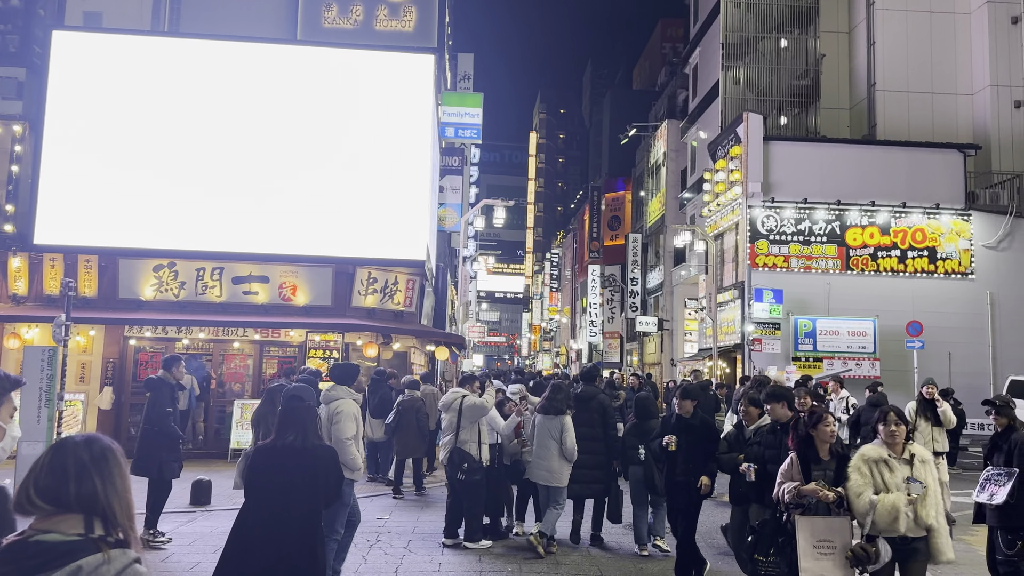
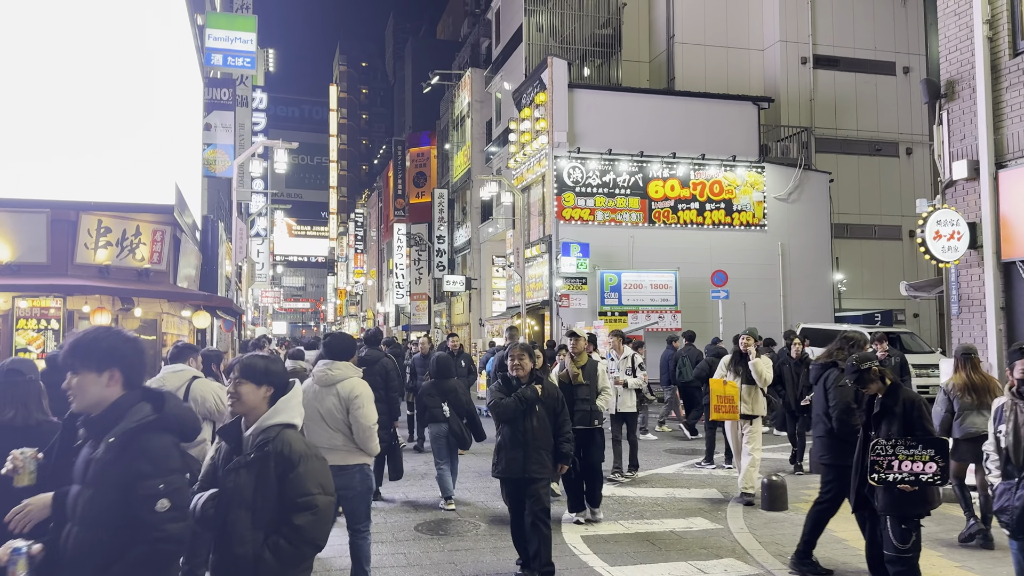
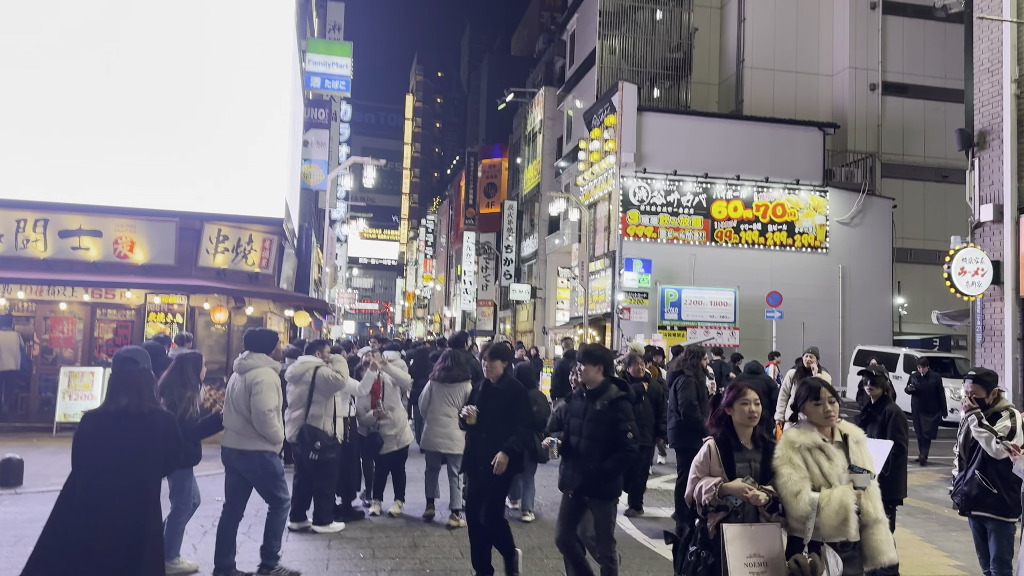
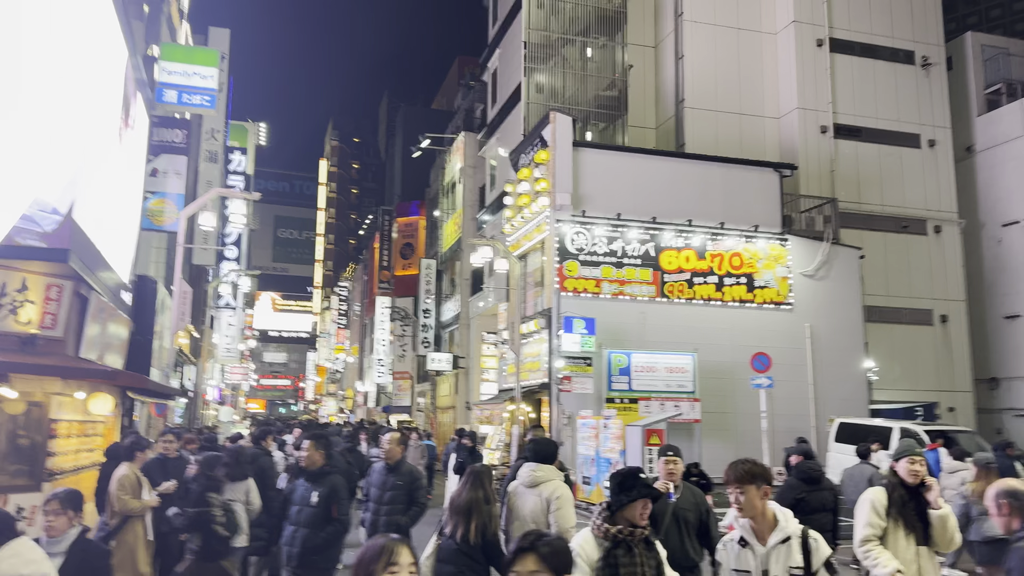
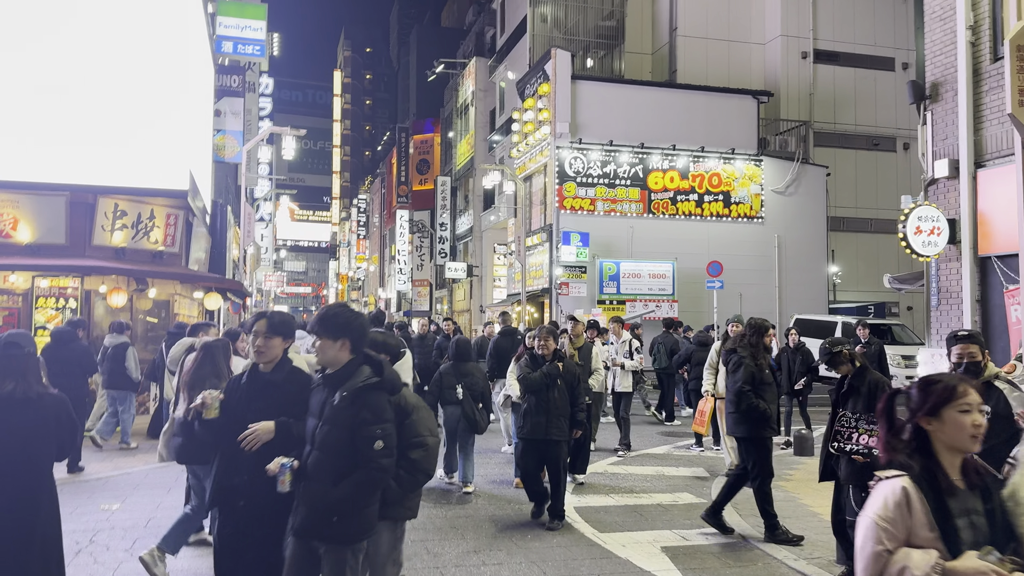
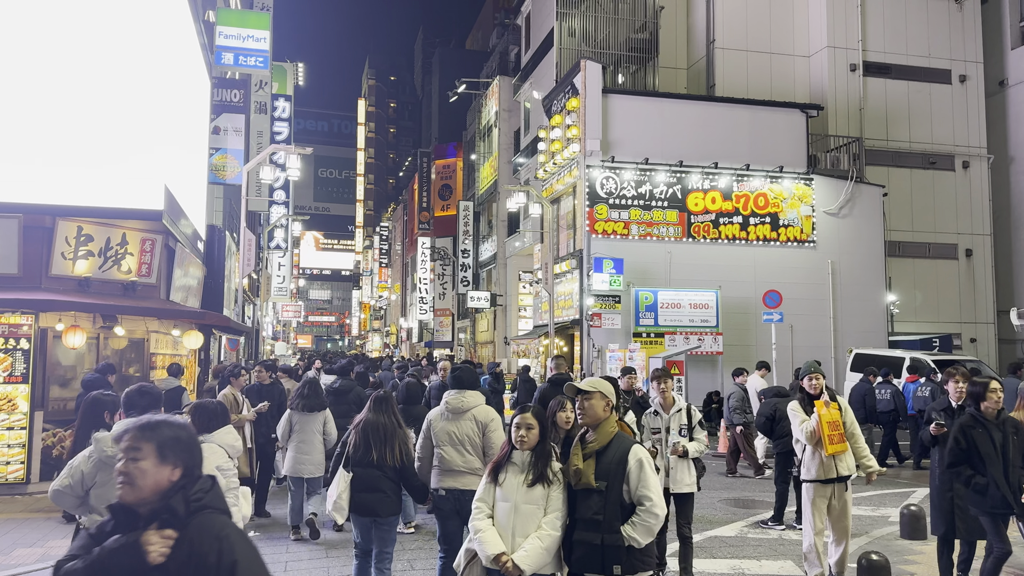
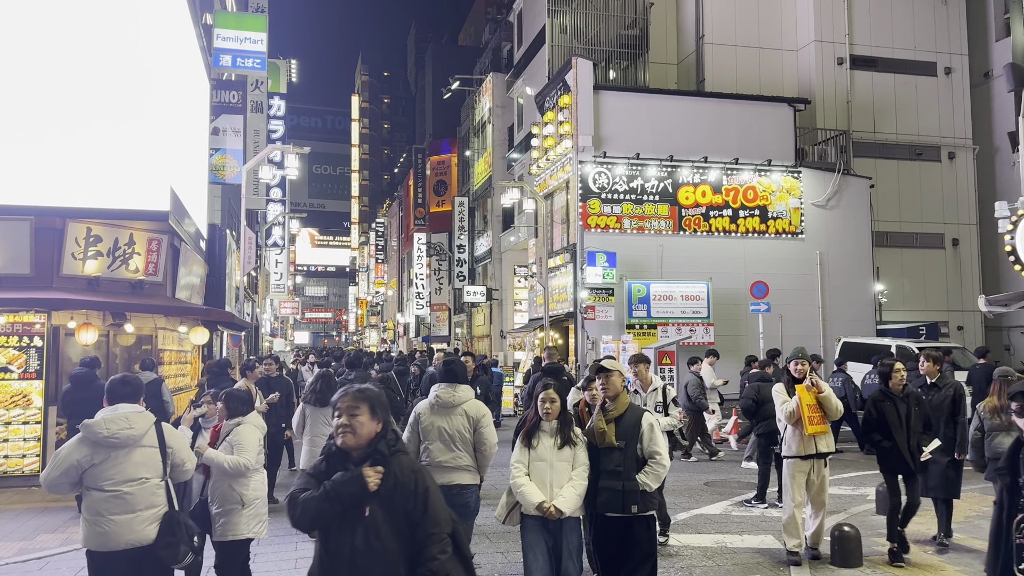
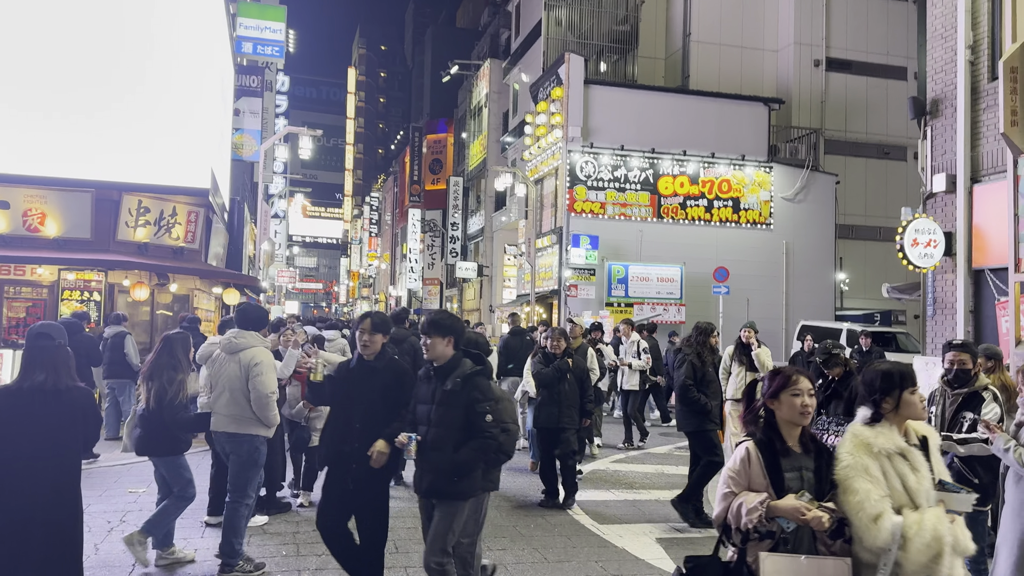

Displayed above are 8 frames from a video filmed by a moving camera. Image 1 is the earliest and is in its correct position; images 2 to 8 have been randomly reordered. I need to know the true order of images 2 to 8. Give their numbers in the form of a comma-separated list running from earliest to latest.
3, 8, 5, 2, 7, 6, 4
